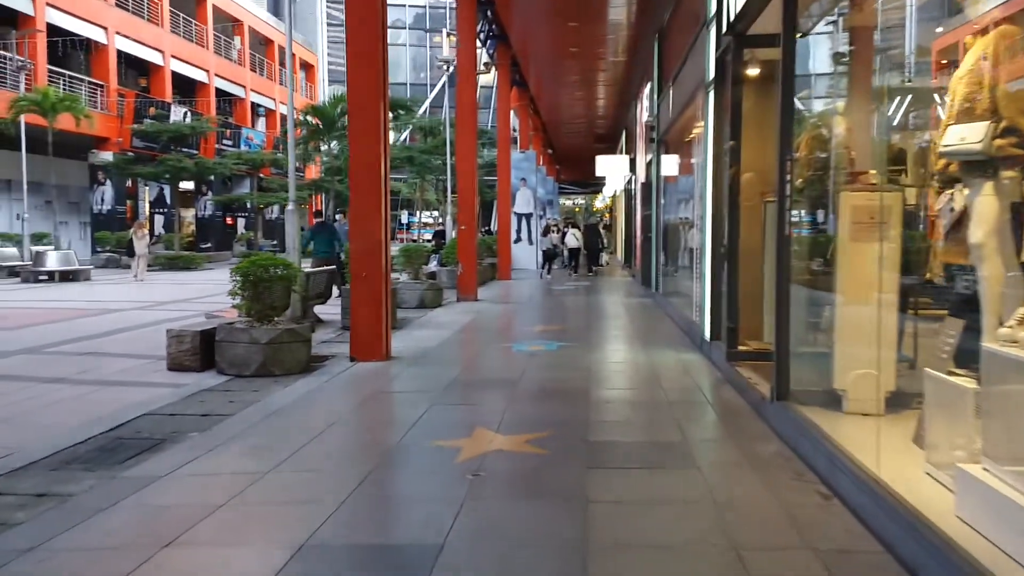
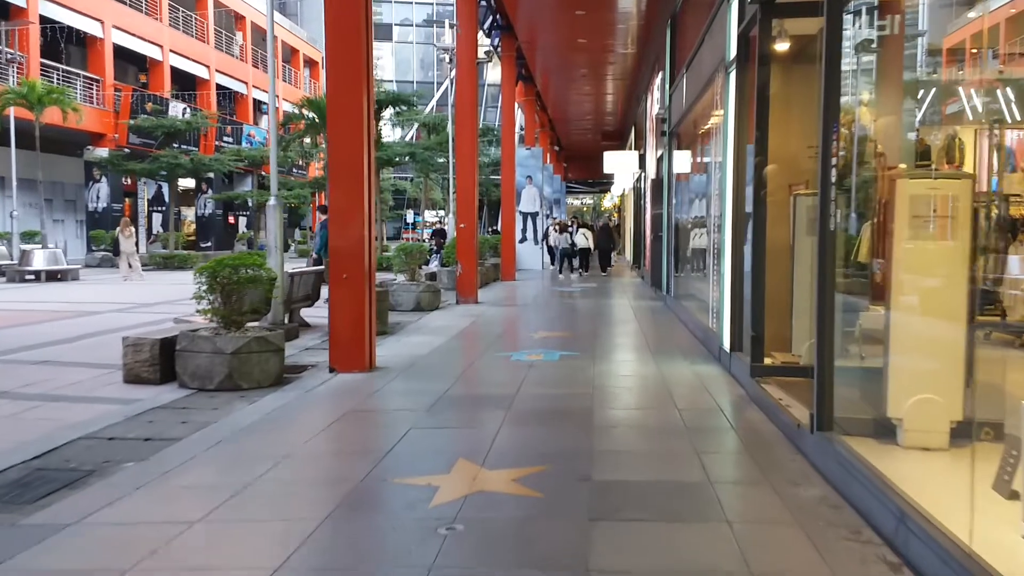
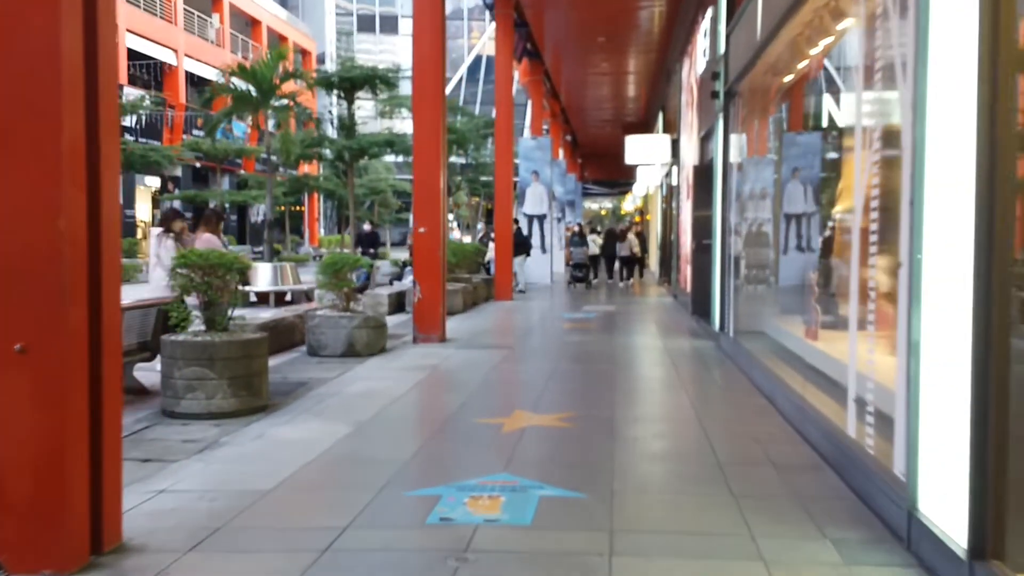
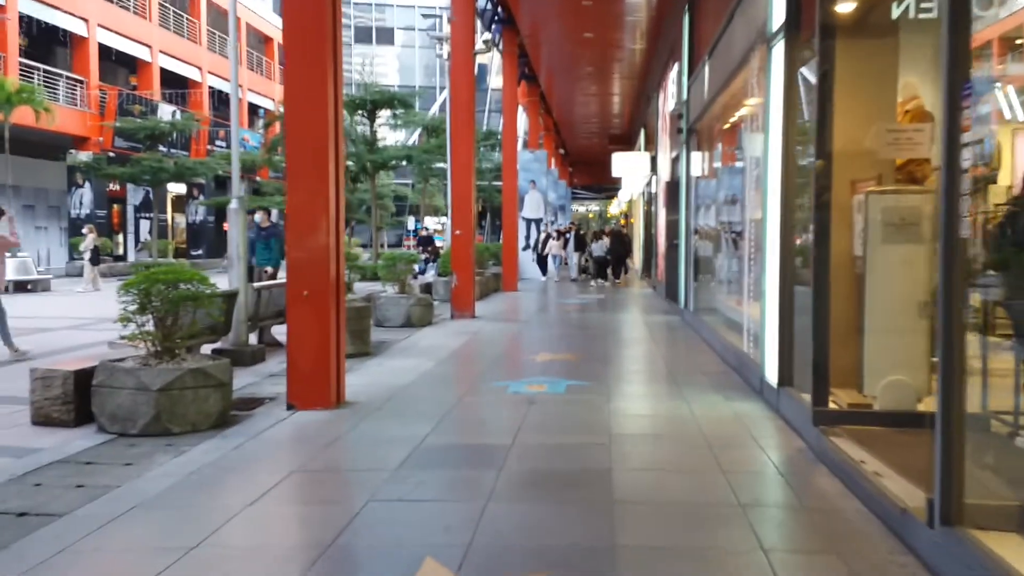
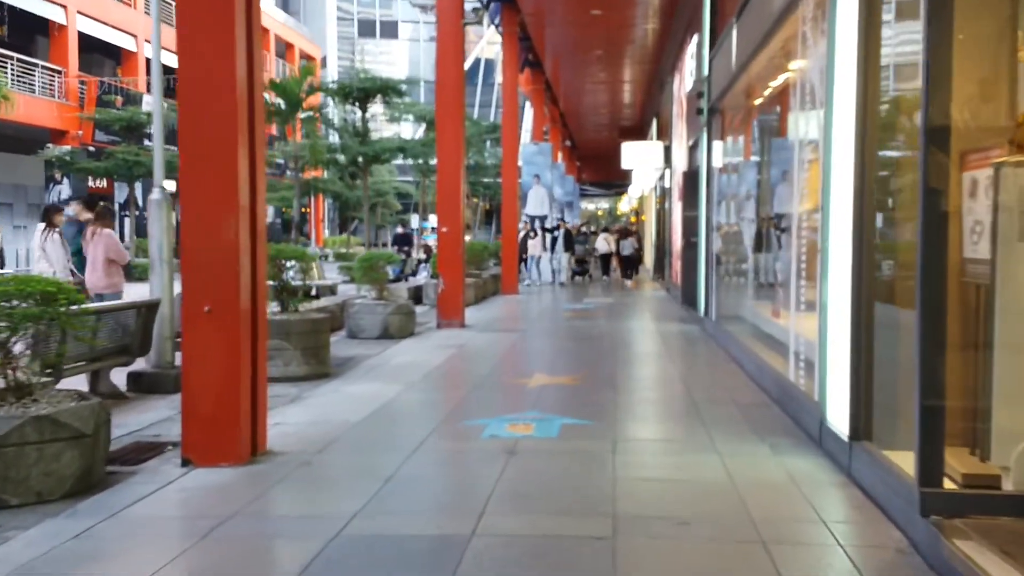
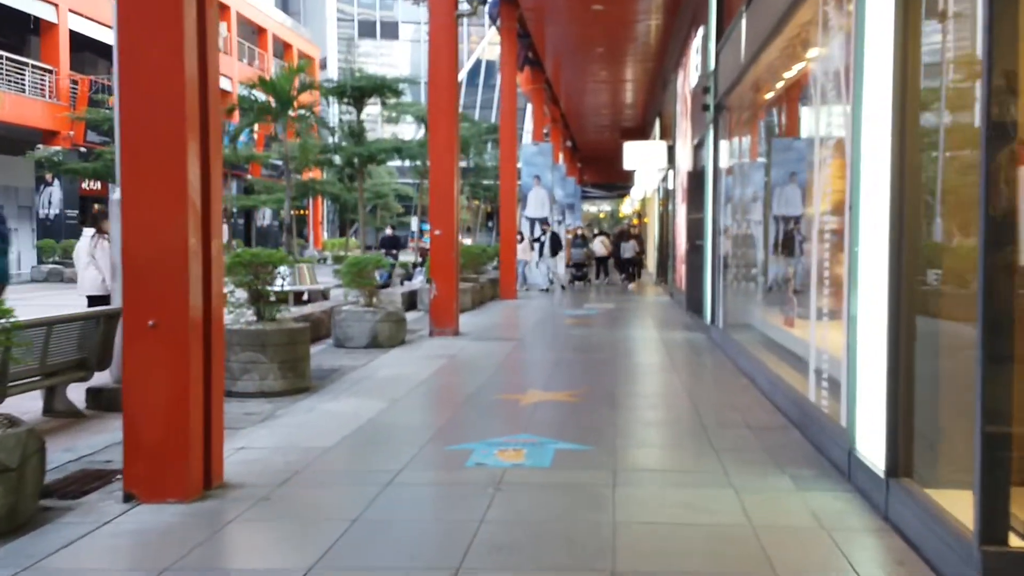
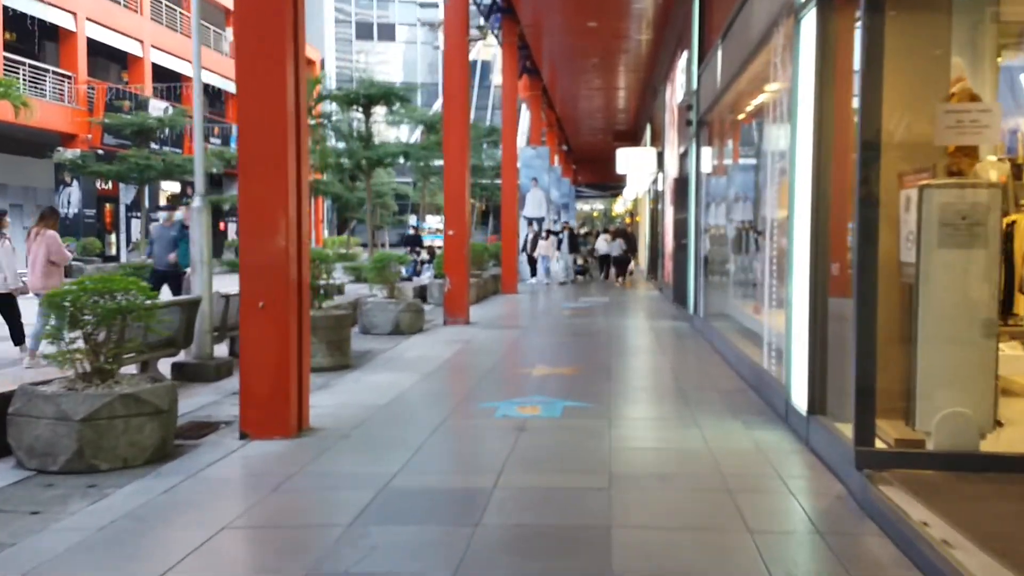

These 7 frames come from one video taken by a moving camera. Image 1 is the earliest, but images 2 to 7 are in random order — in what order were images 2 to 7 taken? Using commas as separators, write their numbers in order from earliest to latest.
2, 4, 7, 5, 6, 3
